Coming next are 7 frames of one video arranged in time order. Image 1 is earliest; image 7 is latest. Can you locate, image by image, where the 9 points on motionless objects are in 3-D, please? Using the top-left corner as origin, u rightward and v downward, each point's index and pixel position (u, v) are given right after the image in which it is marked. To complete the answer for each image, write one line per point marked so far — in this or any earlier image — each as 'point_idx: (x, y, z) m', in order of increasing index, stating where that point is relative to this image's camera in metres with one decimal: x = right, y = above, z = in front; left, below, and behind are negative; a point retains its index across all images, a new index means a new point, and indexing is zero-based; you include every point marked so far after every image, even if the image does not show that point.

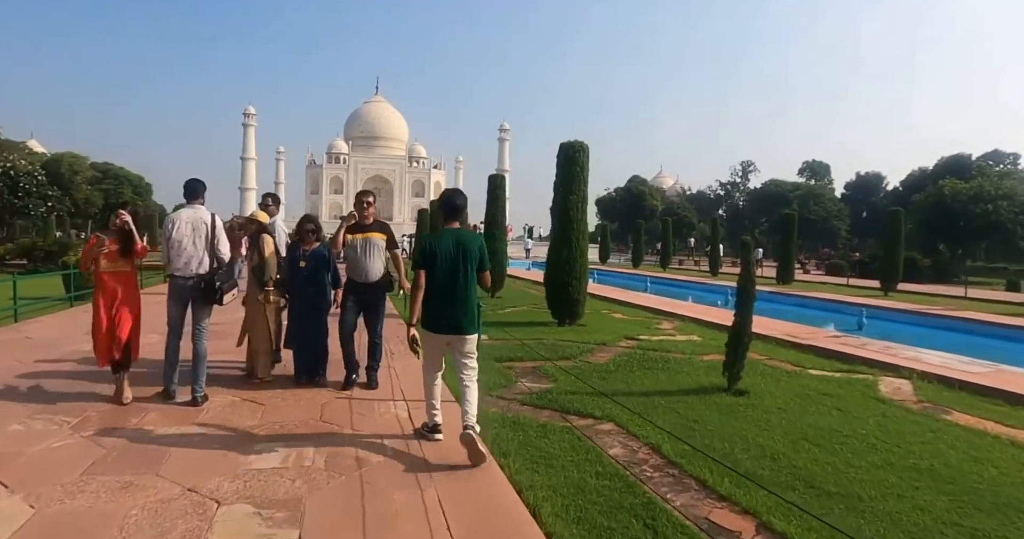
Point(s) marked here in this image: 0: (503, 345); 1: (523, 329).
0: (-0.1, -0.8, +6.2) m
1: (+0.2, -0.8, +7.4) m
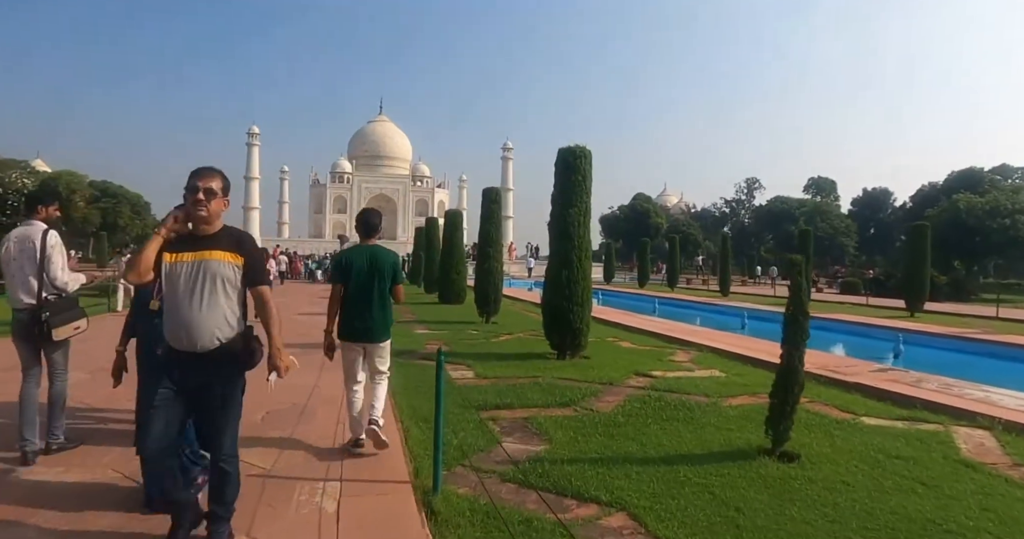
0: (-0.2, -1.1, +5.2) m
1: (+0.1, -1.0, +6.4) m
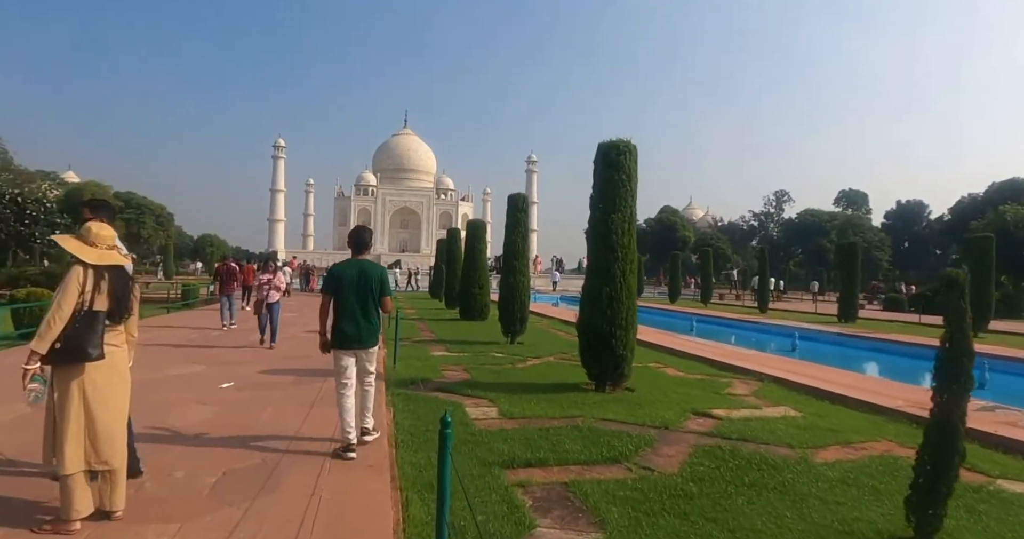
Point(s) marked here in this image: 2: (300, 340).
0: (0.0, -1.2, +4.2) m
1: (+0.4, -1.2, +5.3) m
2: (-3.0, -1.0, +8.1) m
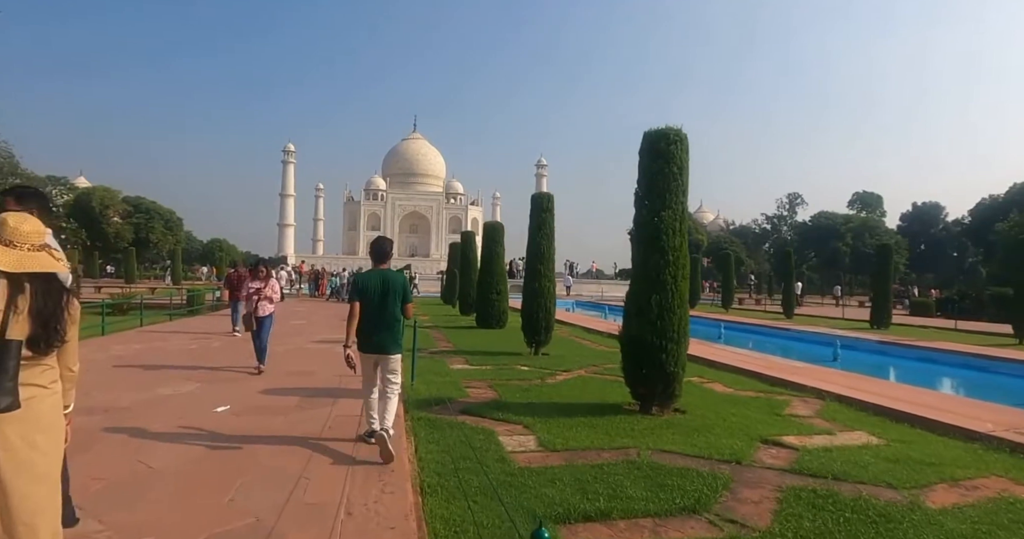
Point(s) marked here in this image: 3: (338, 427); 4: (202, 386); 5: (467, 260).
0: (+0.3, -1.2, +3.5) m
1: (+0.7, -1.2, +4.6) m
2: (-2.7, -1.1, +7.5) m
3: (-1.3, -1.2, +4.2) m
4: (-2.9, -1.1, +5.3) m
5: (-1.1, +0.3, +14.4) m
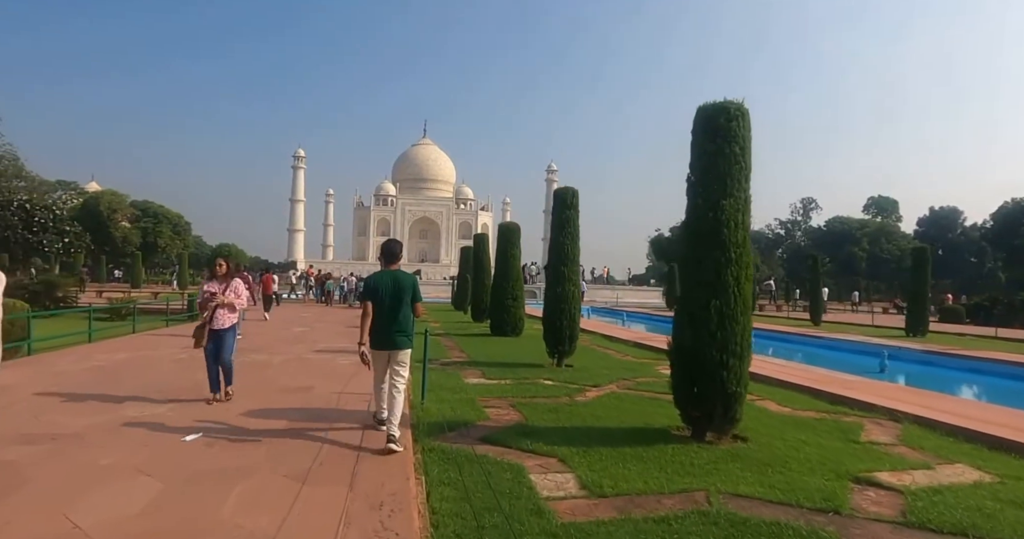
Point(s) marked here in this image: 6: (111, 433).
0: (+0.5, -1.2, +2.7) m
1: (+0.9, -1.2, +3.8) m
2: (-2.4, -1.1, +6.8) m
3: (-1.1, -1.1, +3.4) m
4: (-2.6, -1.1, +4.5) m
5: (-0.8, +0.2, +13.6) m
6: (-2.6, -1.1, +3.7) m
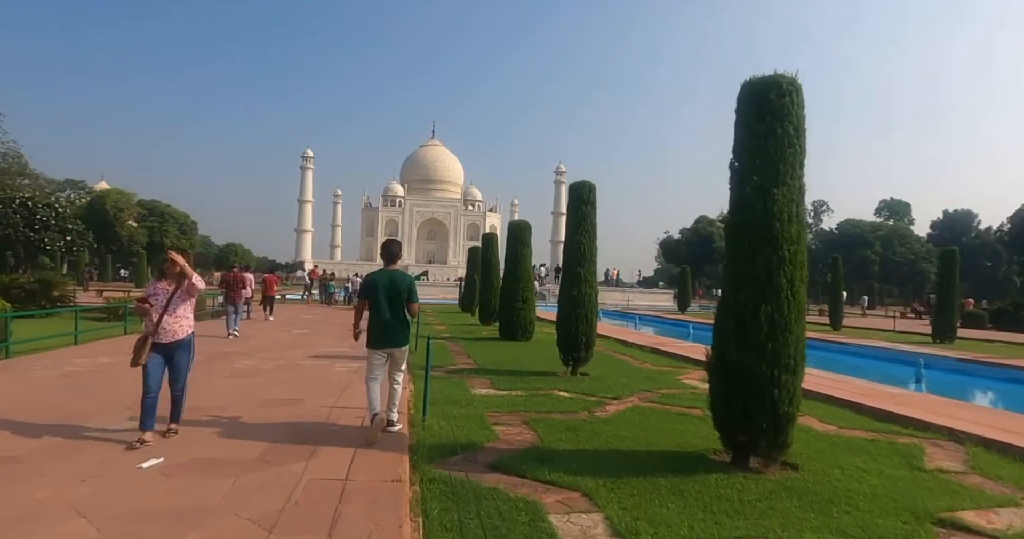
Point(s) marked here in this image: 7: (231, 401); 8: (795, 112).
0: (+0.6, -1.2, +2.1) m
1: (+0.9, -1.2, +3.3) m
2: (-2.3, -1.1, +6.2) m
3: (-1.0, -1.1, +2.8) m
4: (-2.5, -1.1, +4.0) m
5: (-0.5, +0.1, +13.1) m
6: (-2.5, -1.1, +3.2) m
7: (-2.4, -1.1, +4.9) m
8: (+1.8, +1.0, +3.5) m
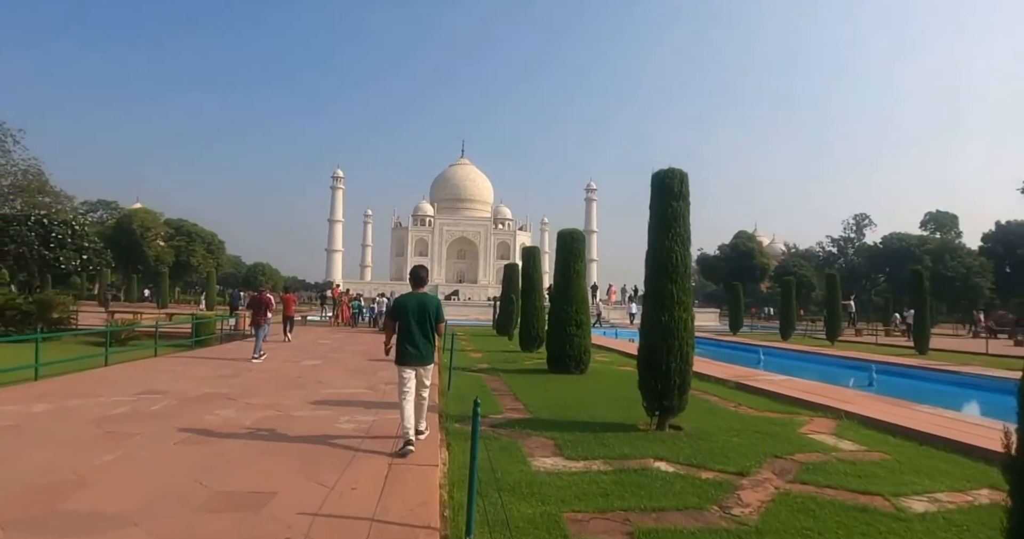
0: (+0.9, -1.2, +0.3) m
1: (+1.4, -1.3, +1.5) m
2: (-1.7, -1.2, +4.6) m
3: (-0.6, -1.2, +1.1) m
4: (-2.1, -1.1, +2.4) m
5: (+0.4, -0.2, +11.4) m
6: (-2.1, -1.1, +1.6) m
7: (-1.9, -1.2, +3.2) m
8: (+2.2, +1.0, +1.8) m
